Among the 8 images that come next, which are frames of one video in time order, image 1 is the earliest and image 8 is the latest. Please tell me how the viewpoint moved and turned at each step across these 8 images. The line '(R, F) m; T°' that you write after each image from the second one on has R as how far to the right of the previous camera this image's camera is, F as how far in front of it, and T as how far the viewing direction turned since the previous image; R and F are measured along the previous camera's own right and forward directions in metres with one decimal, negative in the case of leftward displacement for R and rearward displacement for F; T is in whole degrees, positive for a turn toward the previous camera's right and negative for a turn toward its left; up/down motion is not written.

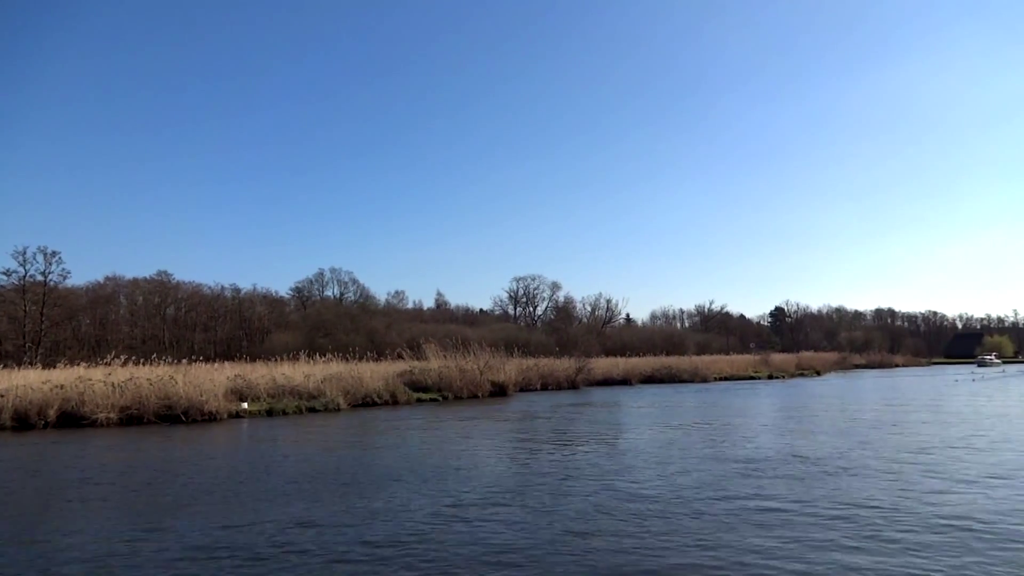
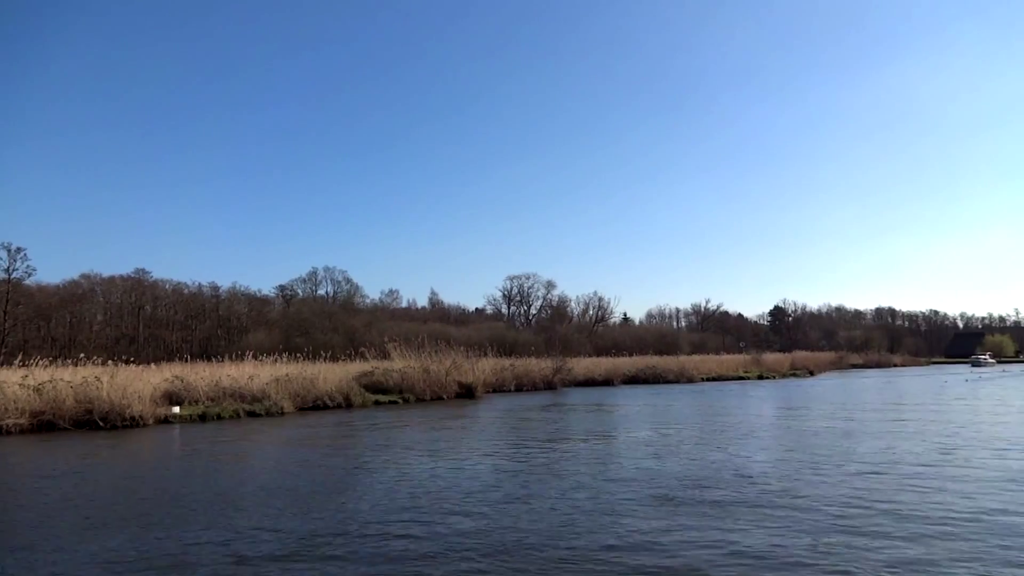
(+1.0, +1.1) m; 0°
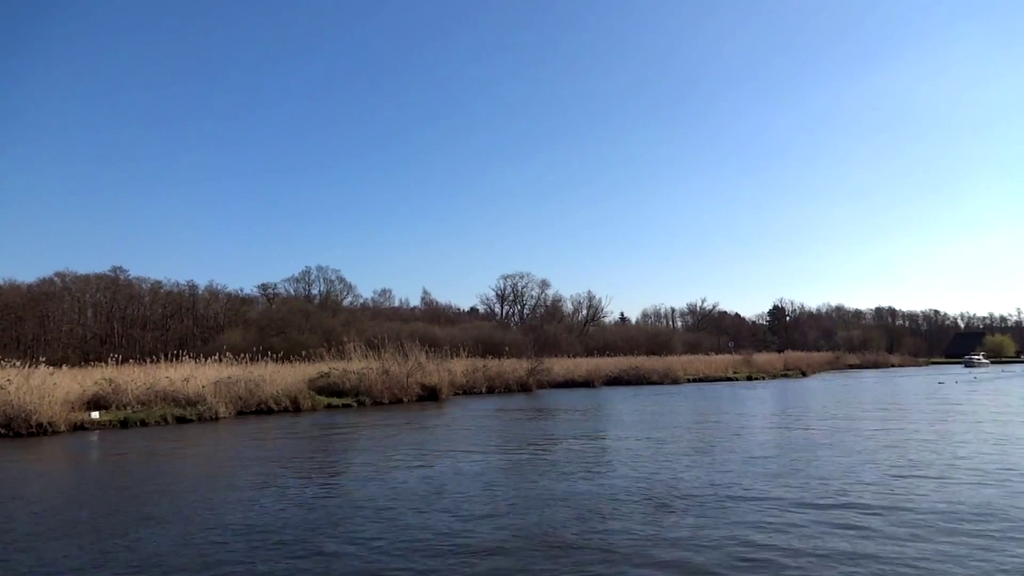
(+1.0, +1.1) m; 0°
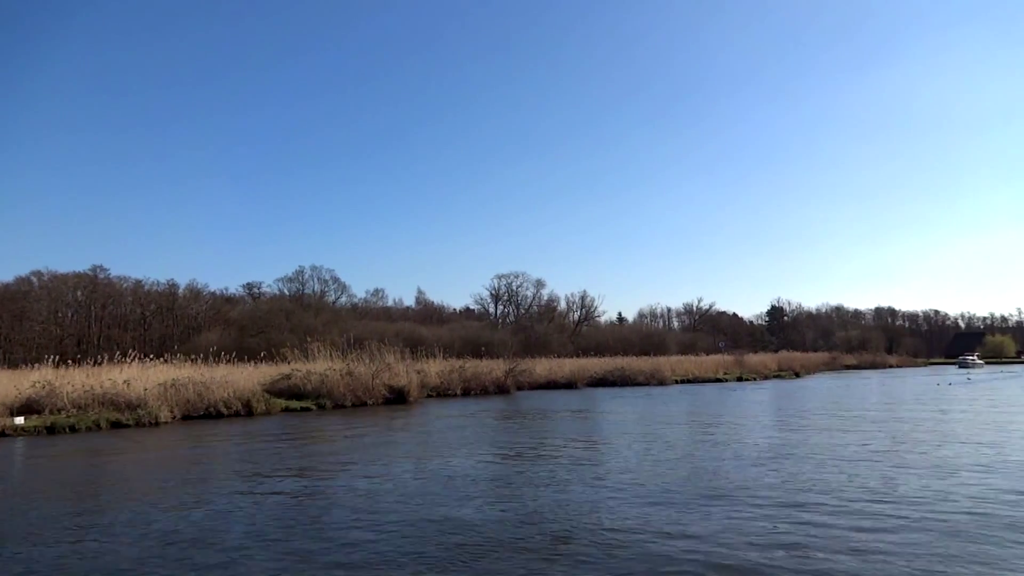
(+0.8, +0.9) m; 0°
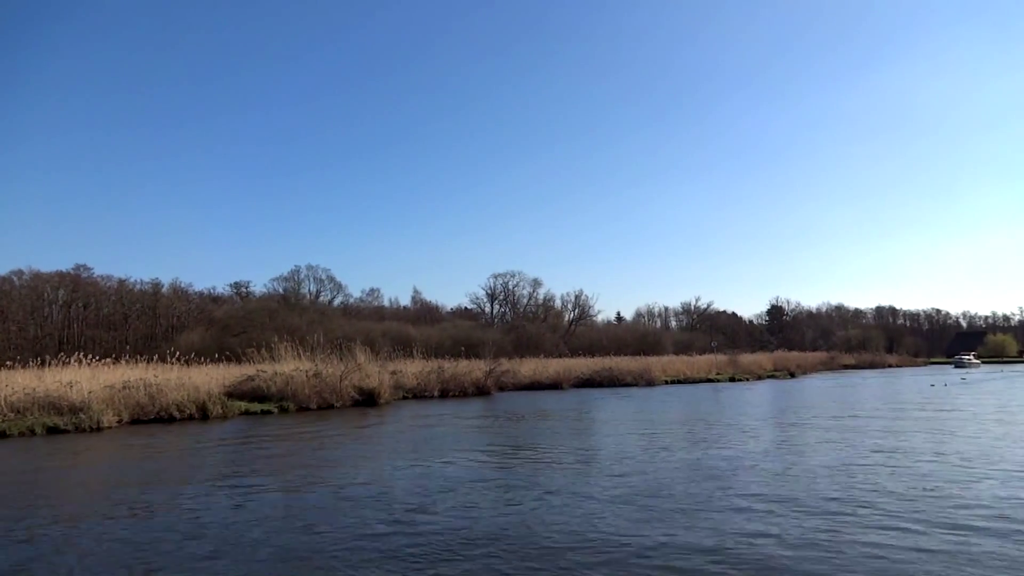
(+0.7, +0.8) m; 0°
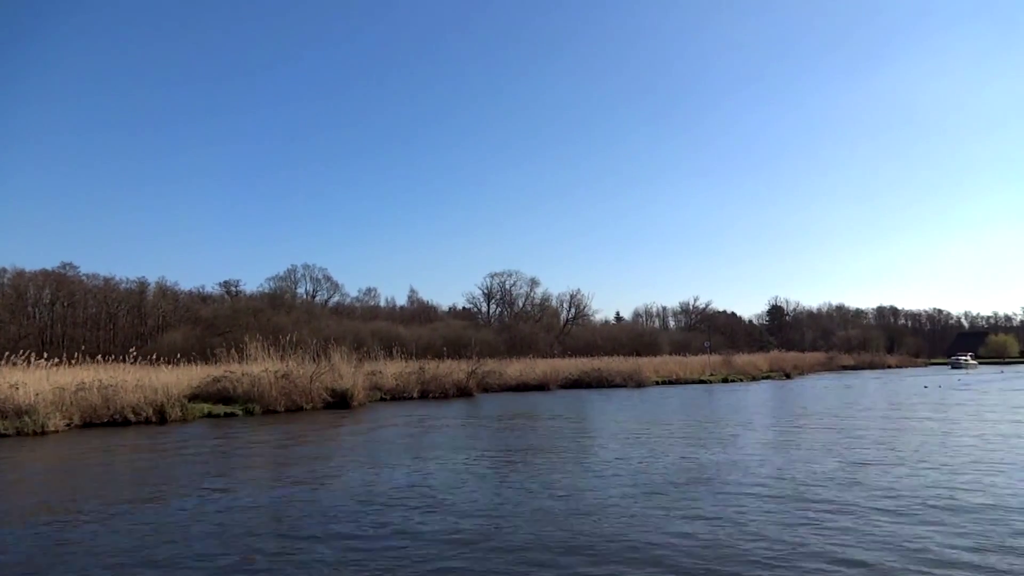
(+0.6, +0.7) m; 0°
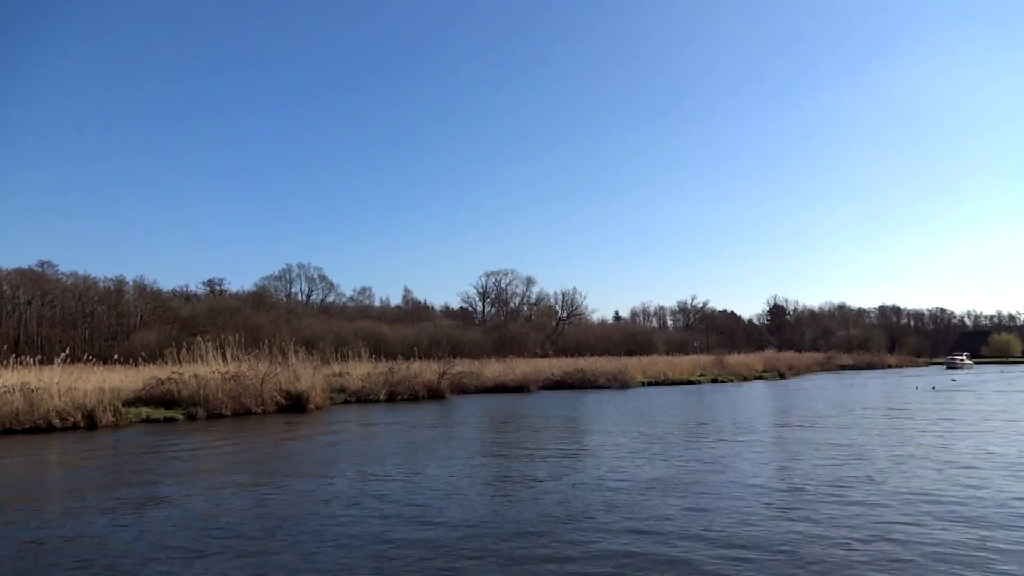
(+0.9, +1.0) m; 0°
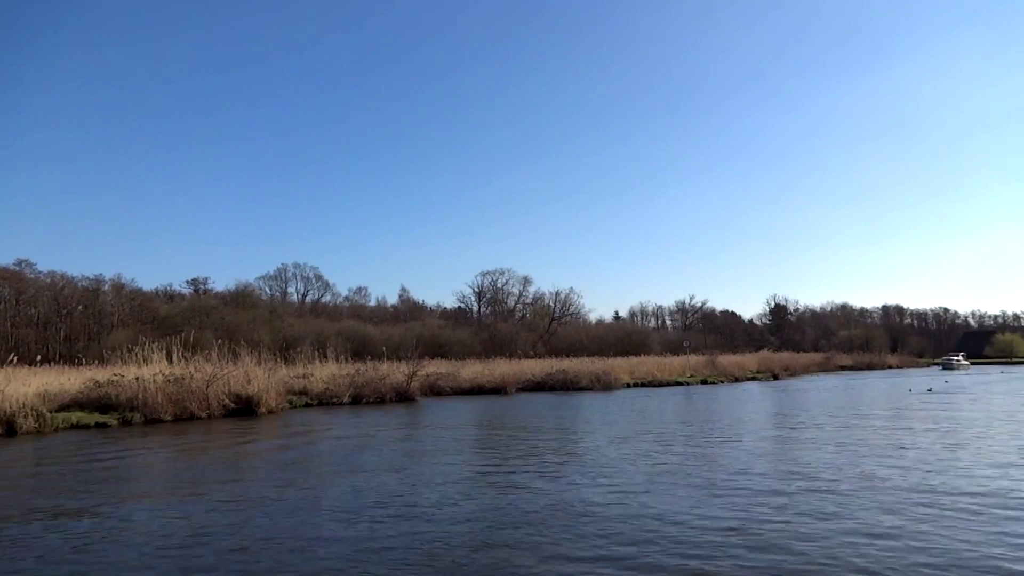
(+0.9, +1.0) m; 0°
